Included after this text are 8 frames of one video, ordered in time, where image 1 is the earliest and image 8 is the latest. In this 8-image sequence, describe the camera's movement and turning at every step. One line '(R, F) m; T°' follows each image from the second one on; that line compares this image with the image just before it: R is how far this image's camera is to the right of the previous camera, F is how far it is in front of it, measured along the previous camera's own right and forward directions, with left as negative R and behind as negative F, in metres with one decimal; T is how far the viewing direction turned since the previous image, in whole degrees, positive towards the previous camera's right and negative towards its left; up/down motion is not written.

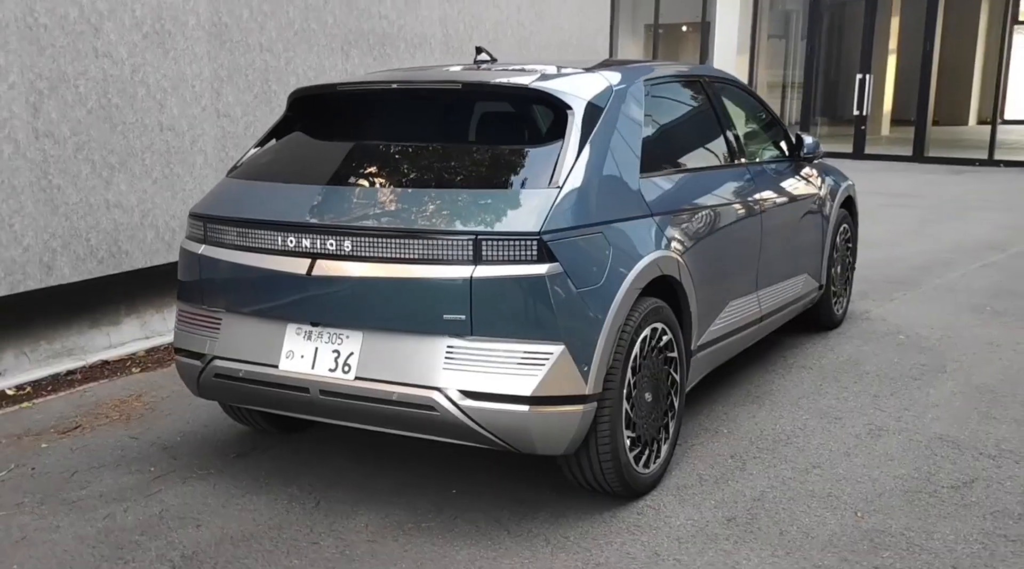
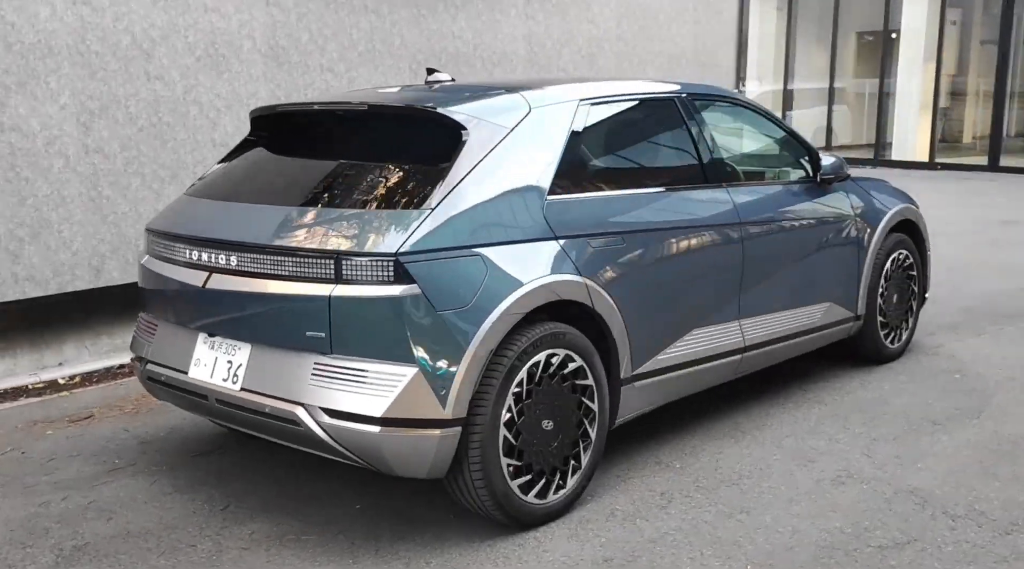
(+1.1, +0.2) m; -12°
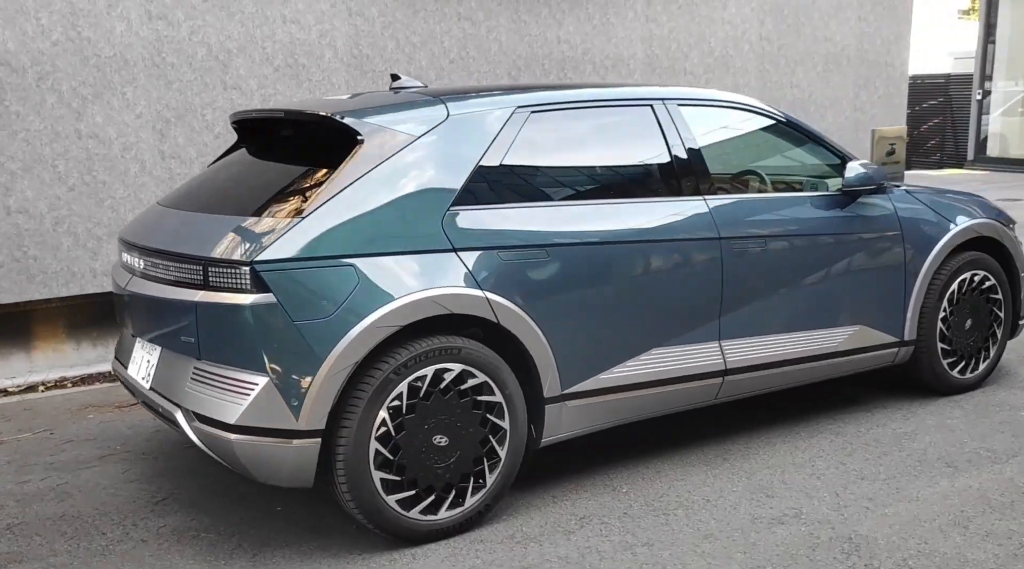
(+1.2, +0.3) m; -14°
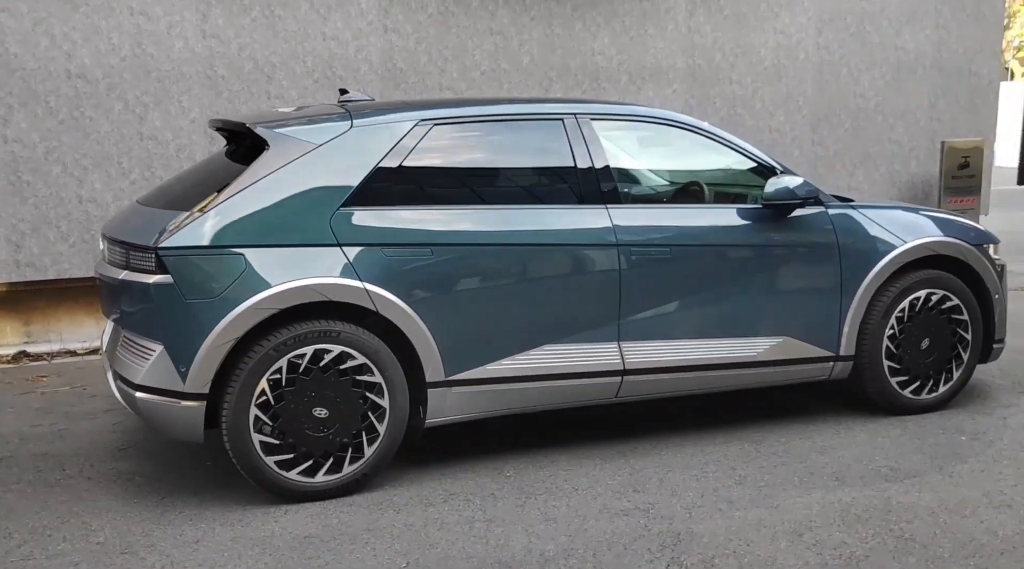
(+1.2, -0.3) m; -10°
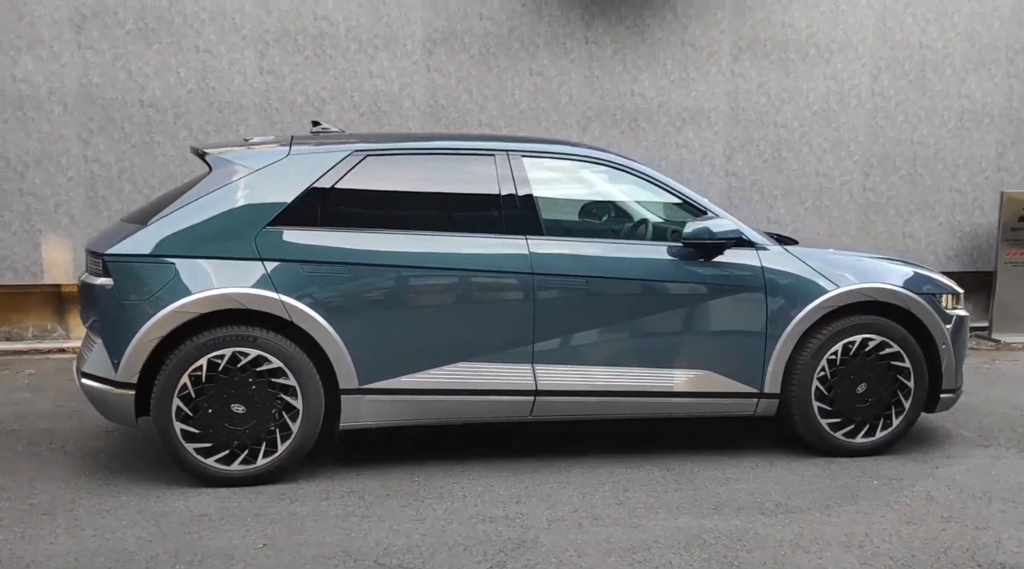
(+1.1, -0.2) m; -9°
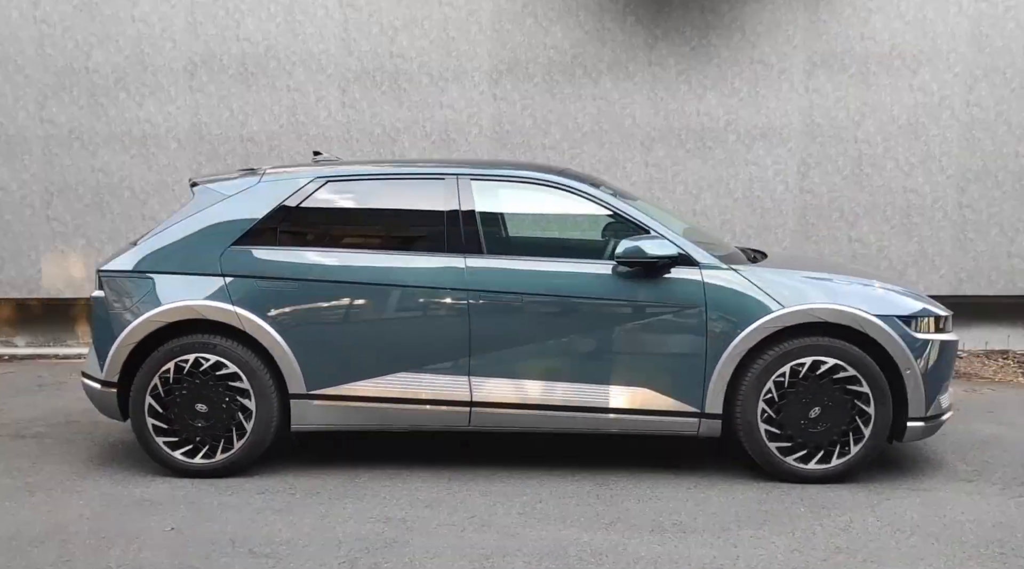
(+1.5, 0.0) m; -14°
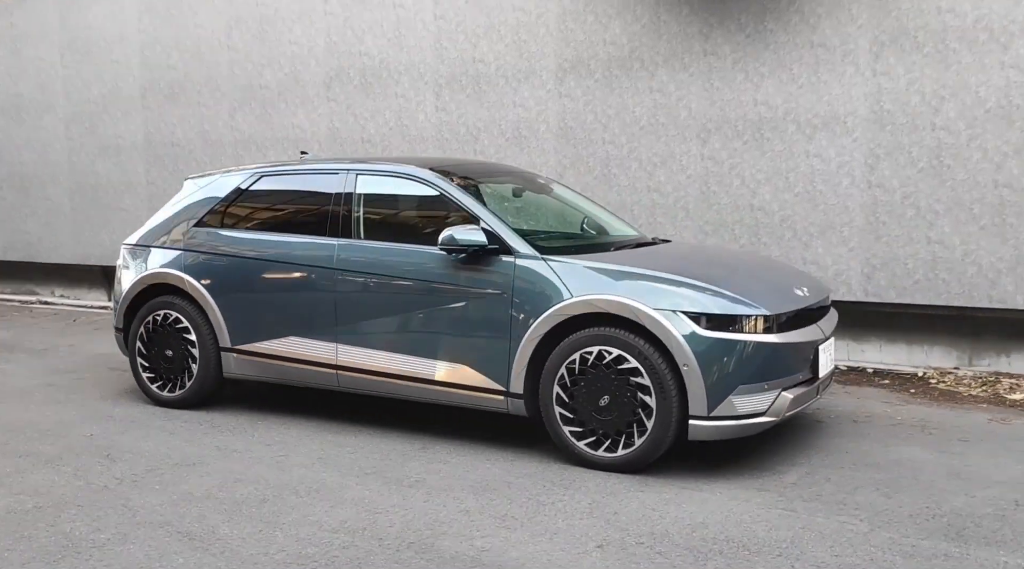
(+2.9, +0.1) m; -23°
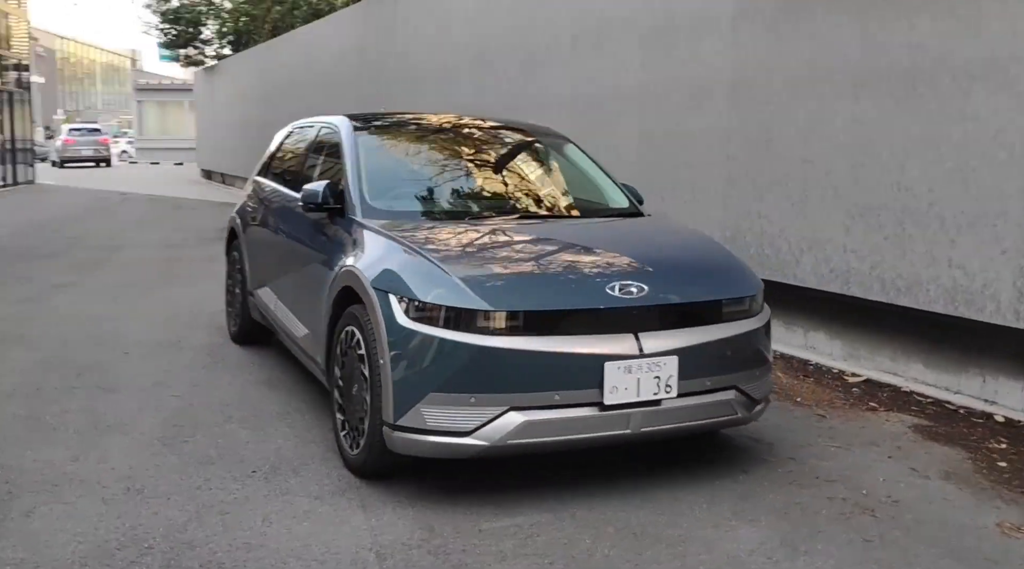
(+3.3, +1.6) m; -33°
